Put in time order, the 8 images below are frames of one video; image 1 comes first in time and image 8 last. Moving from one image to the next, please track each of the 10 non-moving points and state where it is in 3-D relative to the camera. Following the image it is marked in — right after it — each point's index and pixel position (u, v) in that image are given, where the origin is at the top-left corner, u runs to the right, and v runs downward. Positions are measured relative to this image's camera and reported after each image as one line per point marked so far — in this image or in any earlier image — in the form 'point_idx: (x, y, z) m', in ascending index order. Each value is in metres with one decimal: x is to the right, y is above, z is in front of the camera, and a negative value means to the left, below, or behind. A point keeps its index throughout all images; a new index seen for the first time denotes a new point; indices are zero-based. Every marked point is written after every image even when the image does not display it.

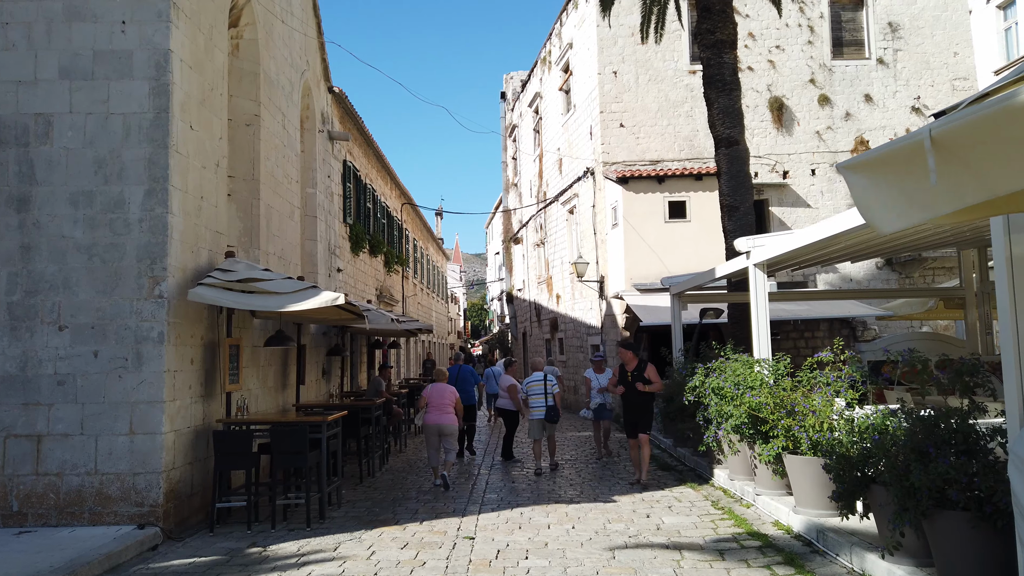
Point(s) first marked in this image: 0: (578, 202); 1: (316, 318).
0: (+1.6, +2.1, +18.4) m
1: (-2.4, -0.4, +9.3) m
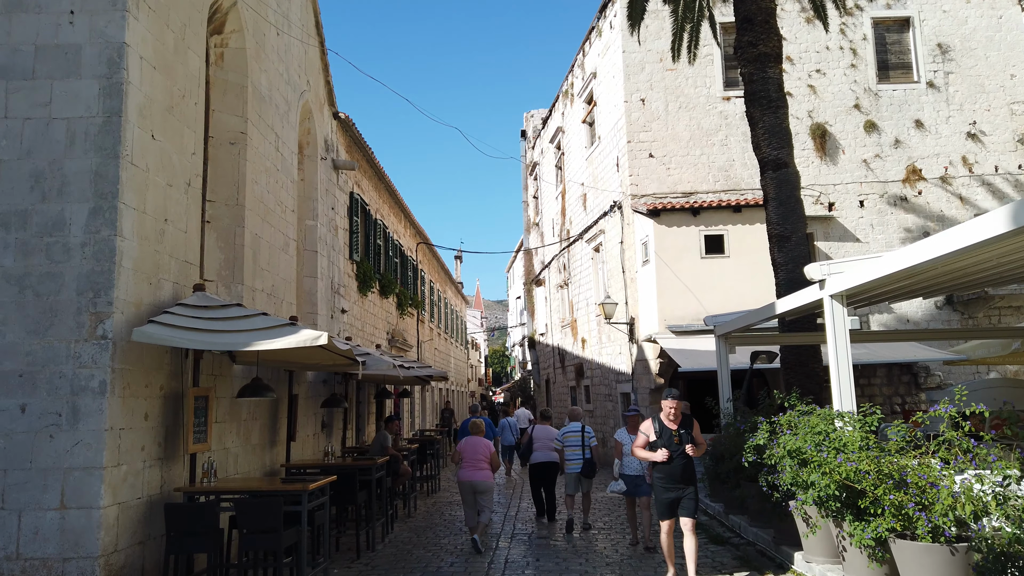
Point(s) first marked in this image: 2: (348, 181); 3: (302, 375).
0: (+2.1, +1.1, +17.1) m
1: (-2.2, -0.8, +8.1) m
2: (-2.7, +1.7, +12.5) m
3: (-2.6, -1.1, +9.5) m
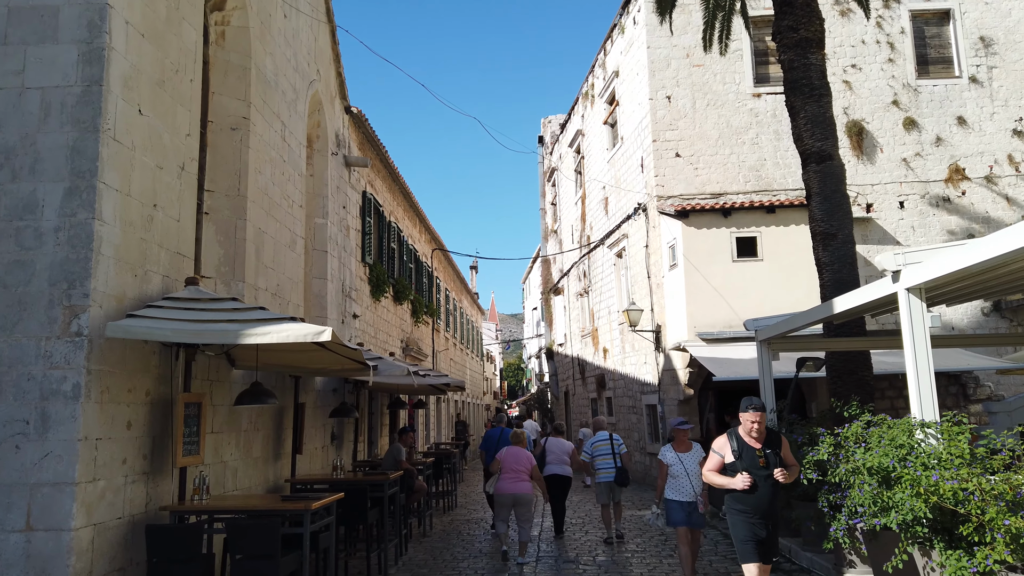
0: (+2.5, +1.0, +16.4) m
1: (-1.9, -0.8, +7.4) m
2: (-2.4, +1.7, +11.9) m
3: (-2.4, -1.1, +8.8) m
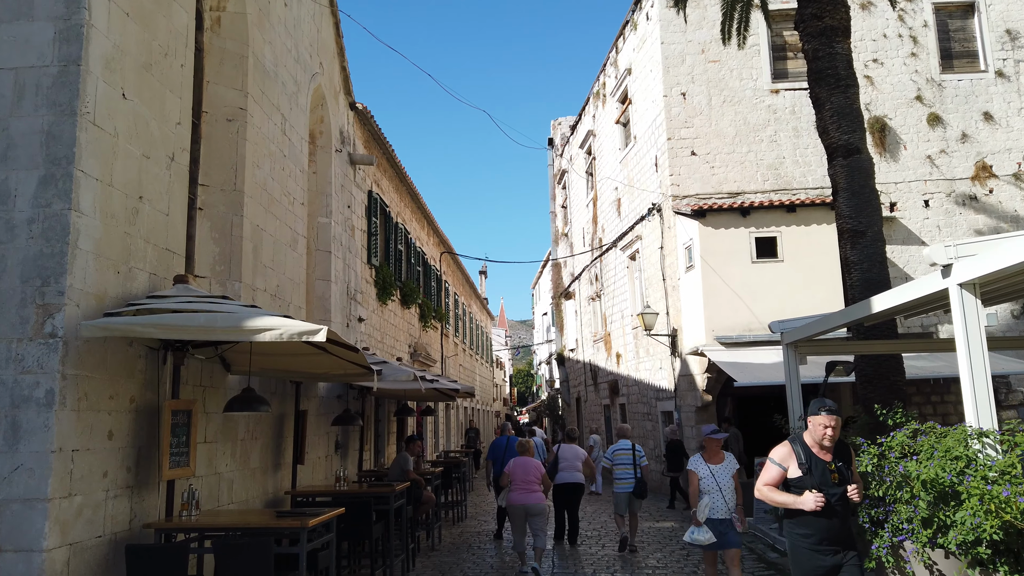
0: (+2.7, +0.9, +15.9) m
1: (-1.8, -0.8, +7.0) m
2: (-2.2, +1.6, +11.5) m
3: (-2.2, -1.1, +8.4) m
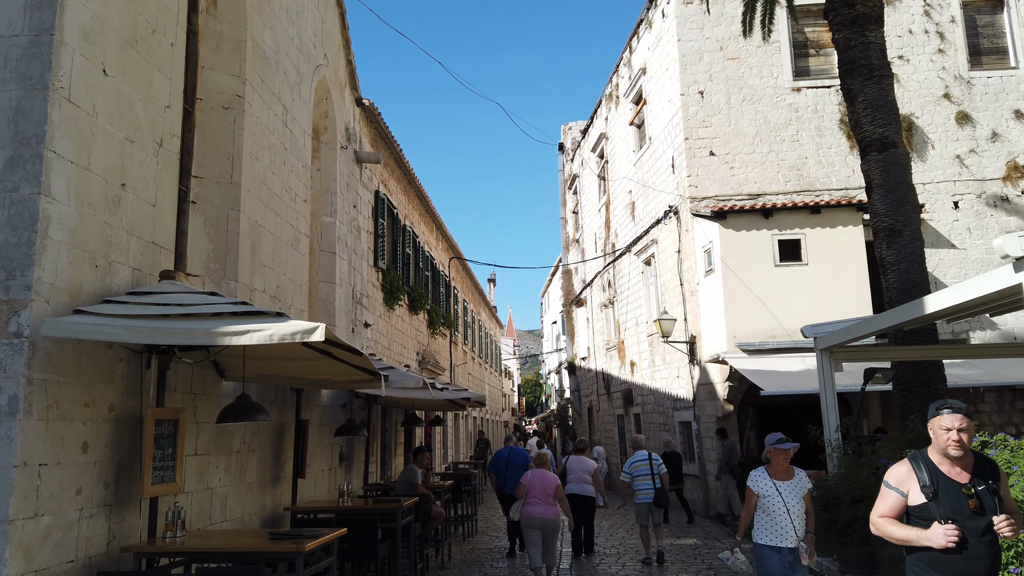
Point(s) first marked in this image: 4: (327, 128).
0: (+2.9, +0.8, +15.4) m
1: (-1.7, -0.8, +6.4) m
2: (-2.0, +1.6, +11.0) m
3: (-2.1, -1.1, +7.9) m
4: (-2.3, +2.0, +9.3) m
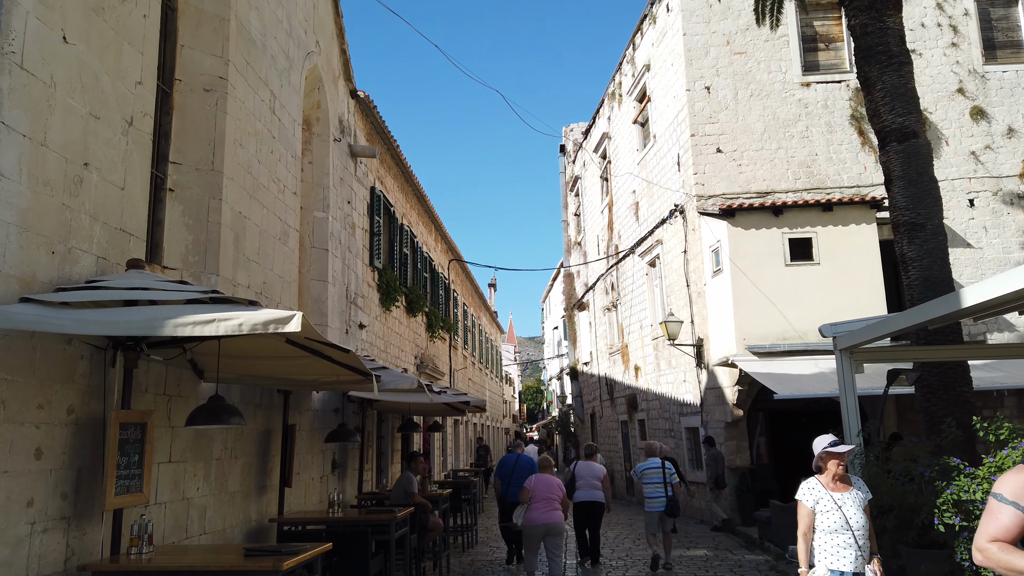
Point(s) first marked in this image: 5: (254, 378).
0: (+2.9, +0.7, +15.0) m
1: (-1.6, -0.7, +6.0) m
2: (-2.0, +1.6, +10.6) m
3: (-2.0, -1.1, +7.5) m
4: (-2.3, +2.0, +8.9) m
5: (-1.9, -0.7, +5.7) m
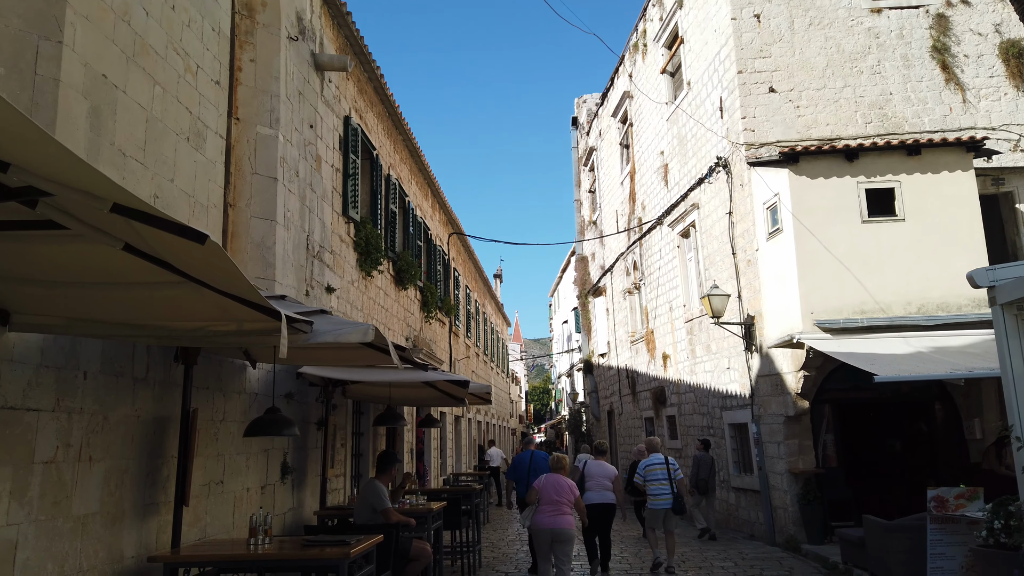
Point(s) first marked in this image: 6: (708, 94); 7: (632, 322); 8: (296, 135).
0: (+3.1, +1.2, +12.7) m
1: (-1.5, -0.2, +3.7) m
2: (-1.9, +2.1, +8.3) m
3: (-1.9, -0.6, +5.2) m
4: (-2.1, +2.5, +6.7) m
5: (-1.9, -0.2, +3.5) m
6: (+3.1, +3.1, +12.2) m
7: (+2.7, -0.8, +17.3) m
8: (-2.0, +1.4, +7.0) m
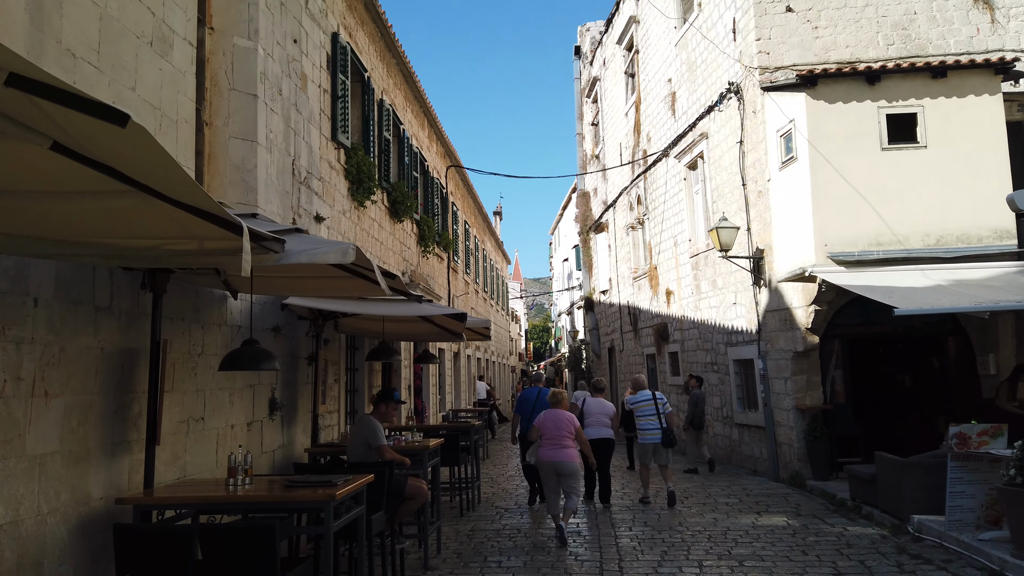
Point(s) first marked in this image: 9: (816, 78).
0: (+3.1, +2.3, +12.1) m
1: (-1.5, +0.1, +3.3) m
2: (-1.9, +2.8, +7.7) m
3: (-1.9, -0.1, +4.8) m
4: (-2.1, +3.0, +6.0) m
5: (-1.9, +0.2, +3.1) m
6: (+3.1, +4.1, +11.5) m
7: (+2.7, +0.7, +16.9) m
8: (-2.0, +2.0, +6.5) m
9: (+3.6, +2.5, +9.1) m
